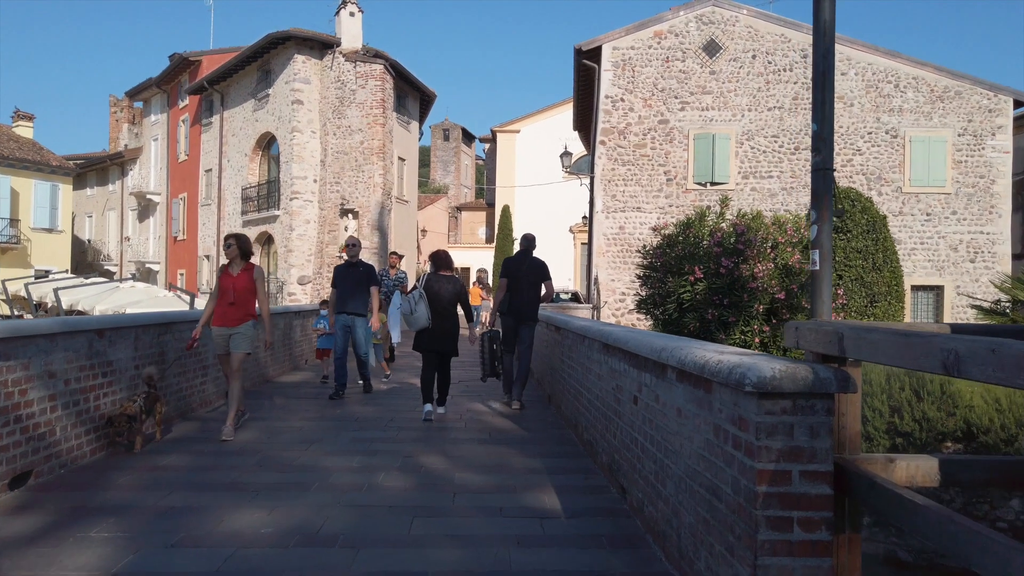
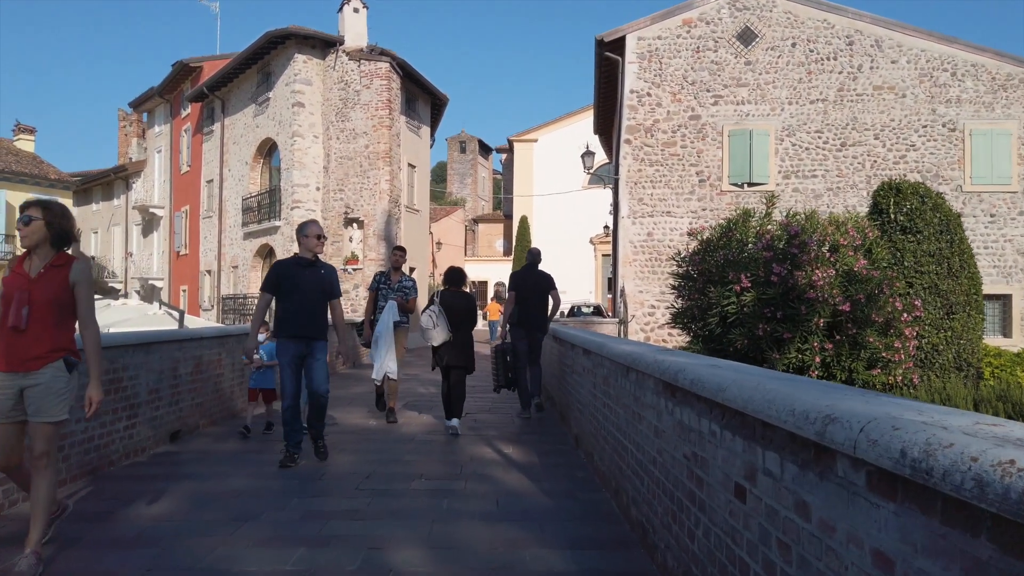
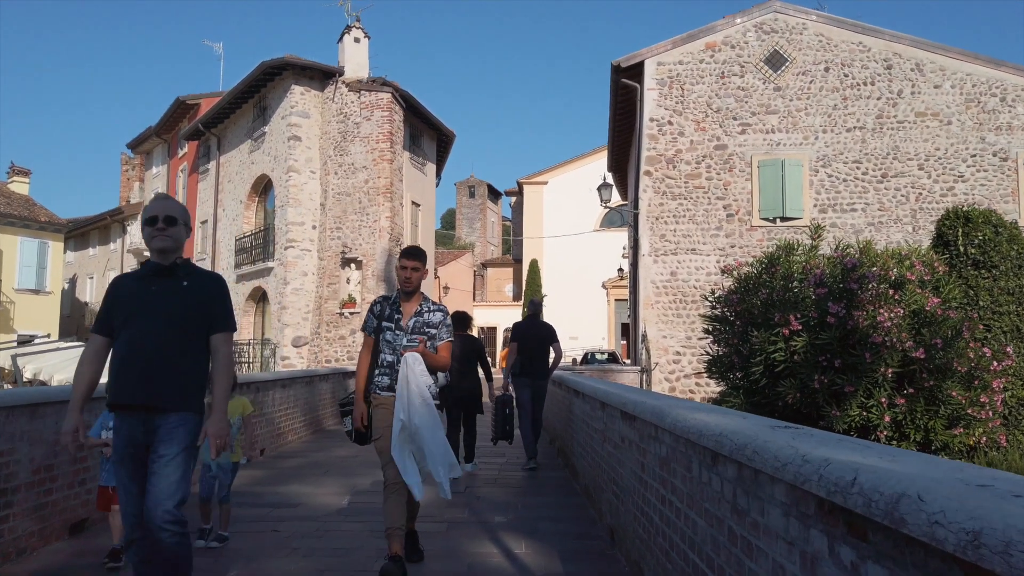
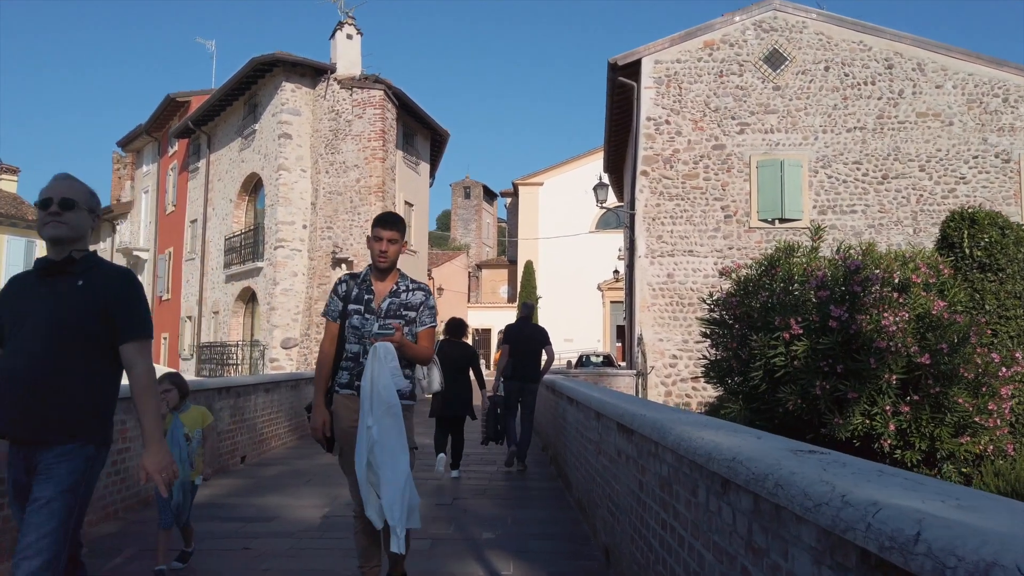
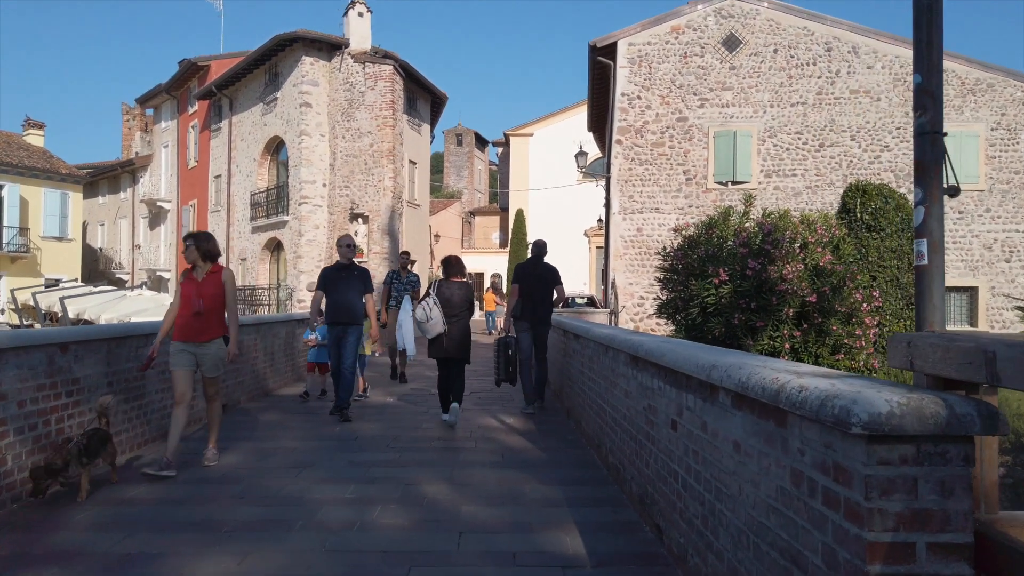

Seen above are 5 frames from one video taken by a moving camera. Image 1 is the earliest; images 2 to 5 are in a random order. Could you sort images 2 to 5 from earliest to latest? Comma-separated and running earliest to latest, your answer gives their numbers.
5, 2, 3, 4
